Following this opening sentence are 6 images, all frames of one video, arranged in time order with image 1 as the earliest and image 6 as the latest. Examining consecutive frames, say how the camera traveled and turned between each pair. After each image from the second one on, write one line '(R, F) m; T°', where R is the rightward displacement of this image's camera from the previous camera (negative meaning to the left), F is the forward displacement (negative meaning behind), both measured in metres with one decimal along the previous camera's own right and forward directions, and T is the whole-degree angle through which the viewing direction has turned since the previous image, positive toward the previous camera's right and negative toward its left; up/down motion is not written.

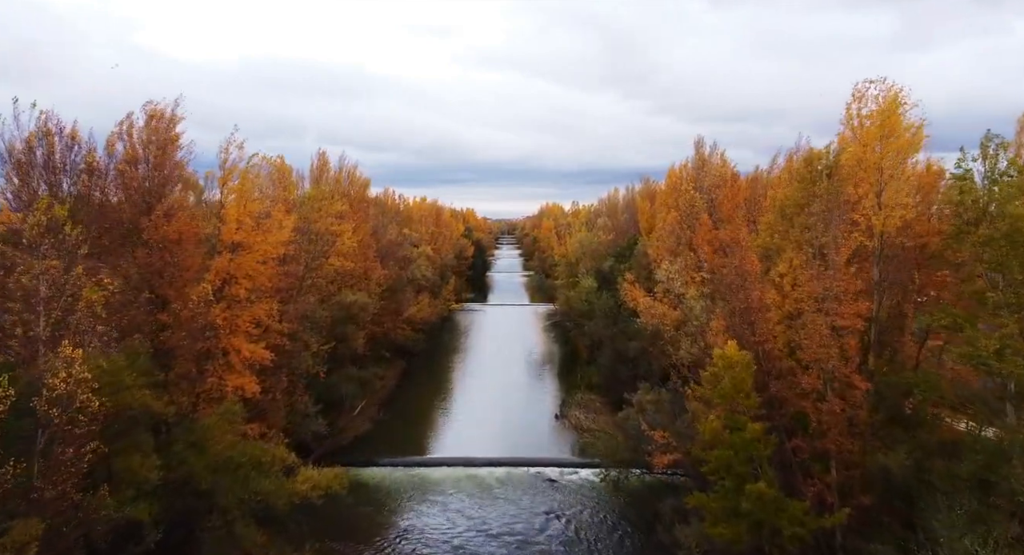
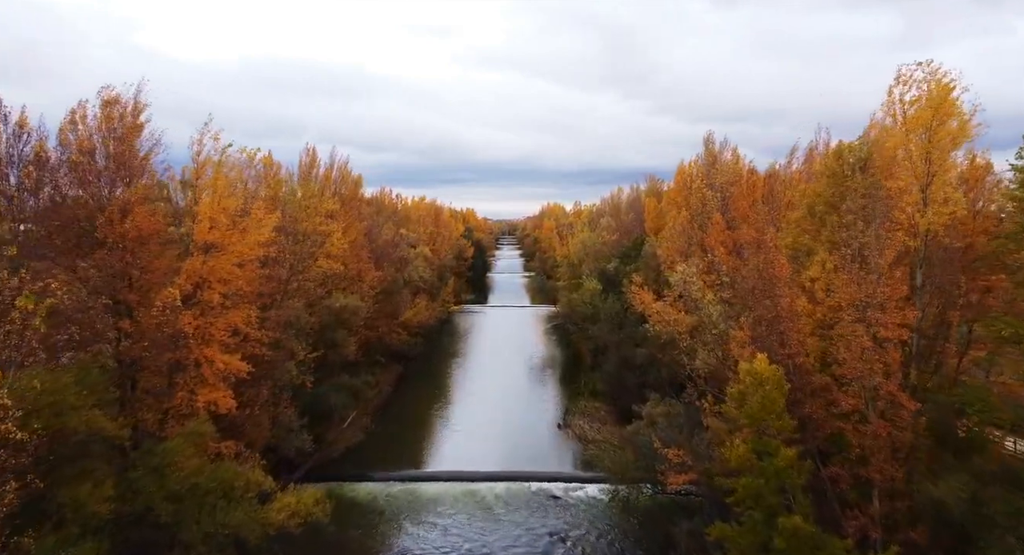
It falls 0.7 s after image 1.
(0.0, +1.8) m; 0°
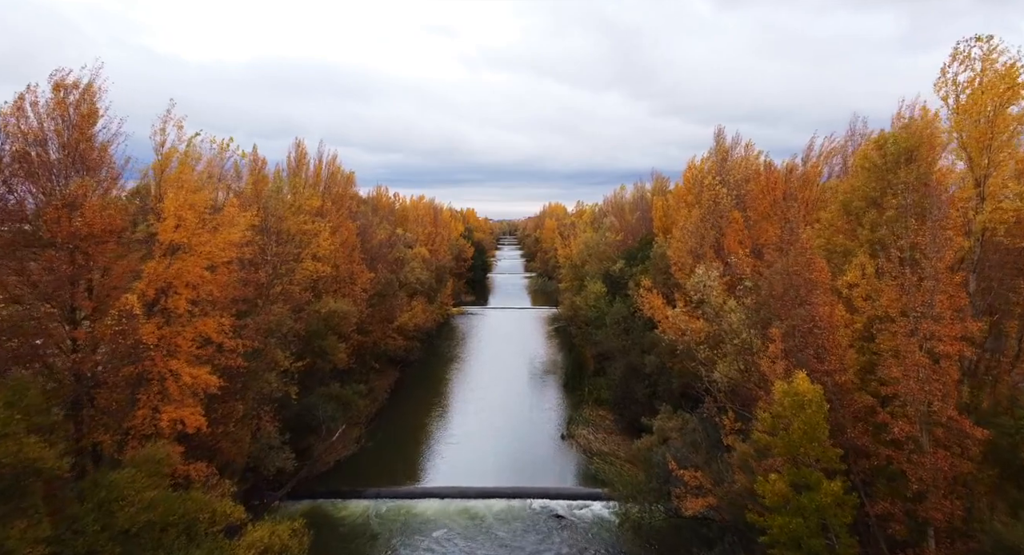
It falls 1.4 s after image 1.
(0.0, +1.8) m; 0°
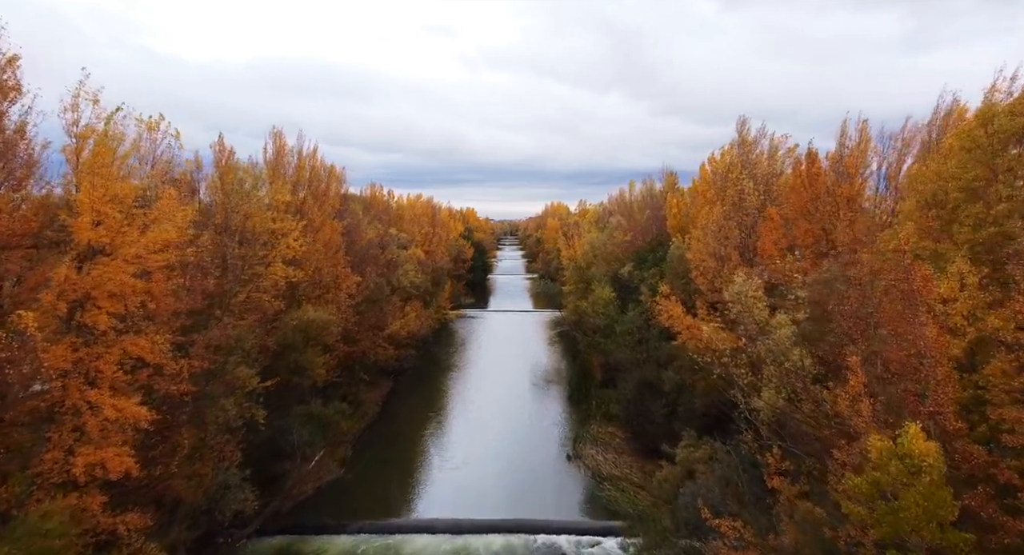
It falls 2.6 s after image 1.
(0.0, +3.1) m; 0°
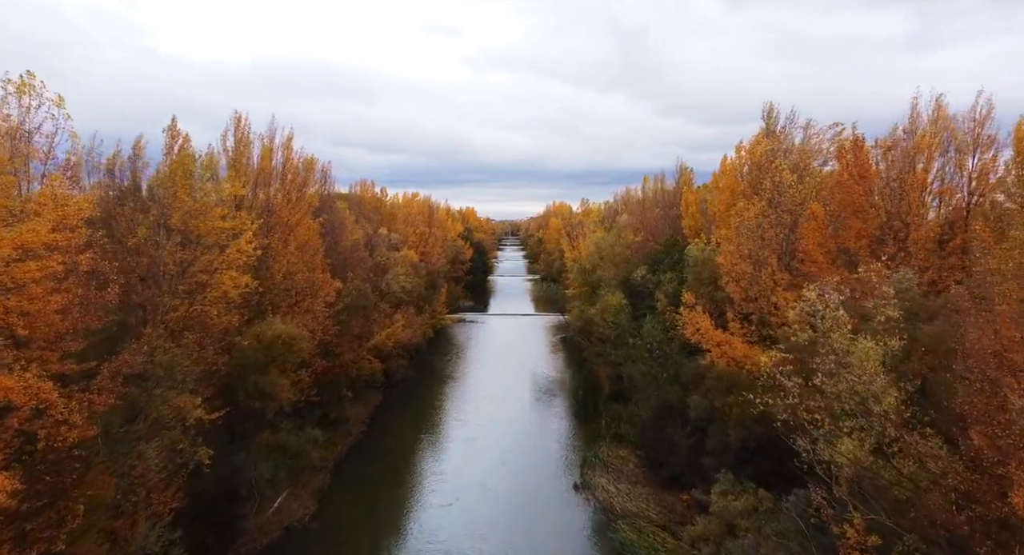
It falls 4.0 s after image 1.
(+0.1, +3.6) m; 0°
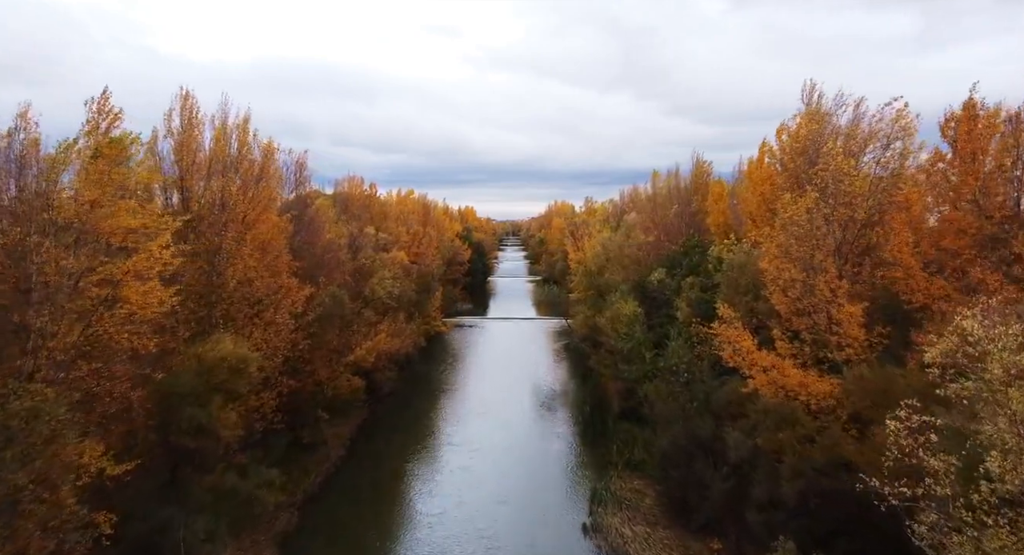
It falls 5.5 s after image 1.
(+0.1, +3.9) m; 0°
